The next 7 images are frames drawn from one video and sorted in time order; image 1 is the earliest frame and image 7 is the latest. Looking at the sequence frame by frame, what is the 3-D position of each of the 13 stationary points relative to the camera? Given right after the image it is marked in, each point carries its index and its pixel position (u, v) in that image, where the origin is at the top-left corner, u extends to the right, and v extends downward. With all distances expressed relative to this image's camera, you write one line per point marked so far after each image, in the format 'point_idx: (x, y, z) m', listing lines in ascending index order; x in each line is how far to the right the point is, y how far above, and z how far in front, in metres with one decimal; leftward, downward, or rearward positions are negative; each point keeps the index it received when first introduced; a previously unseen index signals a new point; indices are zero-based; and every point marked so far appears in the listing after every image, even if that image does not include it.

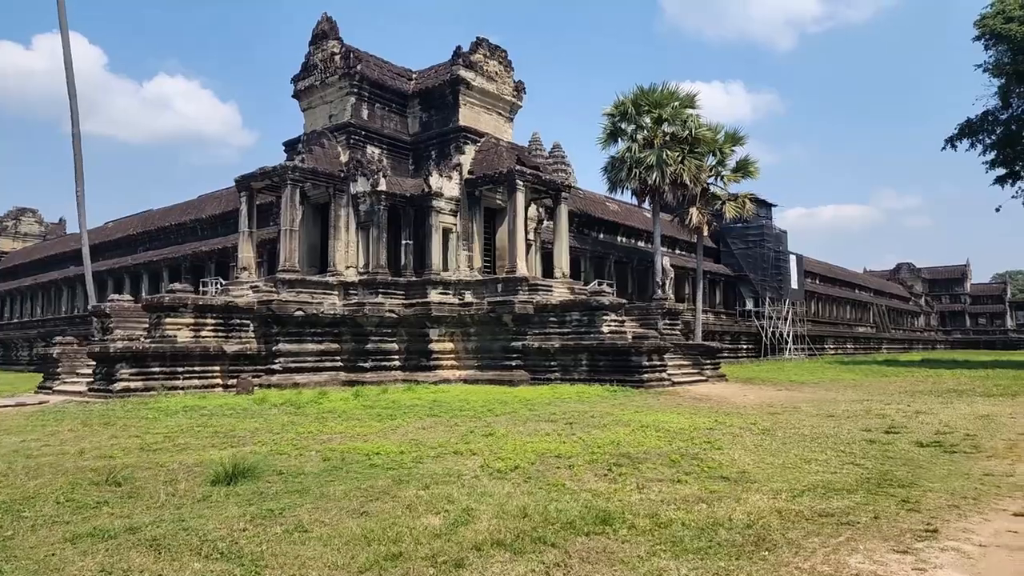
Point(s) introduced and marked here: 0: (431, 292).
0: (-2.1, -0.1, +18.4) m
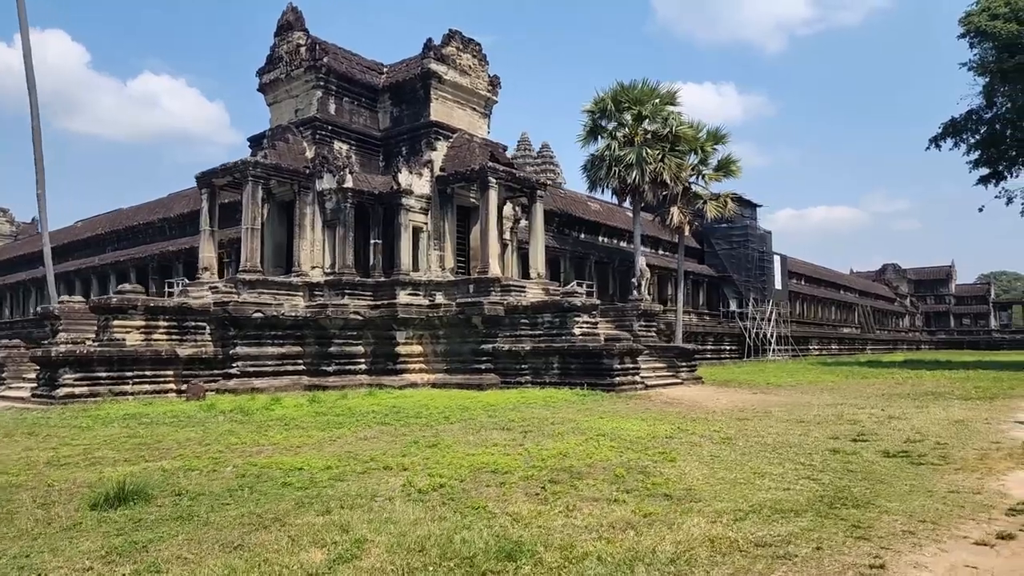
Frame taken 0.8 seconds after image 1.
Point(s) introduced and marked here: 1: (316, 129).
0: (-2.8, -0.1, +17.8) m
1: (-5.2, +4.2, +19.1) m
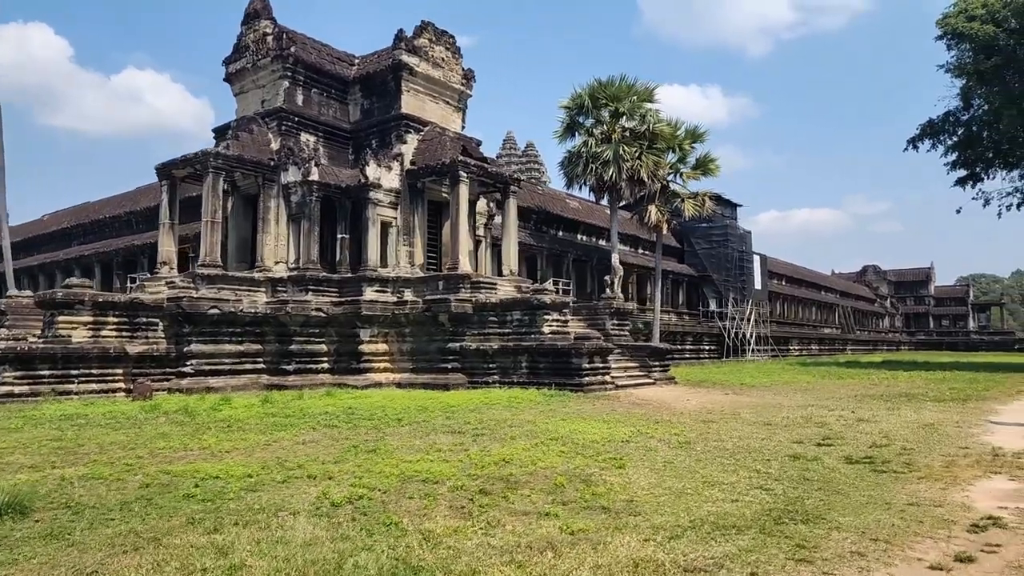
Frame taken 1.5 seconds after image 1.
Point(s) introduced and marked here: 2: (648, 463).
0: (-3.5, -0.1, +17.2) m
1: (-6.0, +4.3, +18.5) m
2: (+1.2, -1.6, +6.4) m
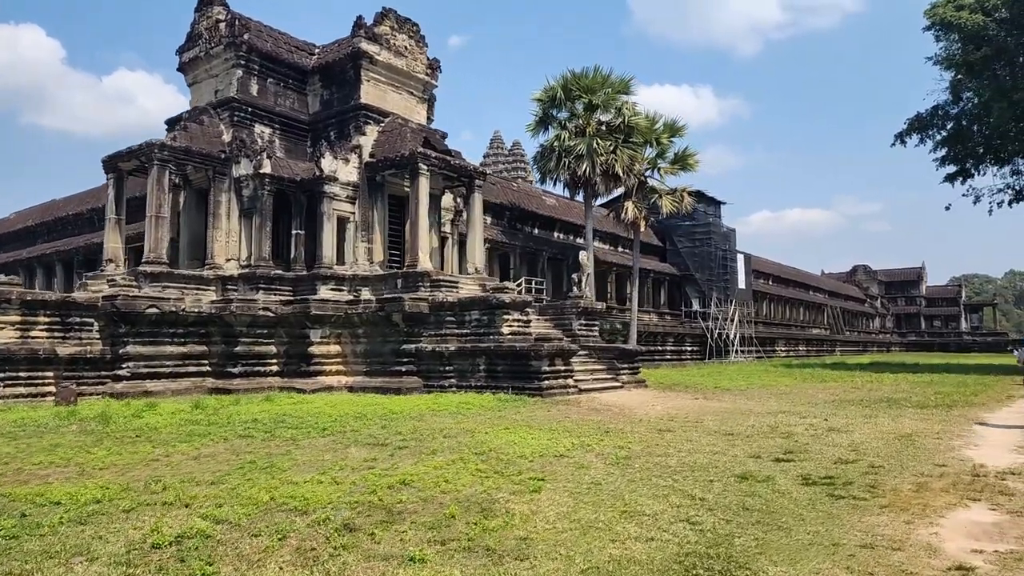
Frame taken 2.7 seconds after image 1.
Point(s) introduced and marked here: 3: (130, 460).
0: (-4.4, 0.0, +16.3) m
1: (-6.8, +4.3, +17.6) m
2: (+0.5, -1.5, +5.6) m
3: (-3.7, -1.7, +7.0) m
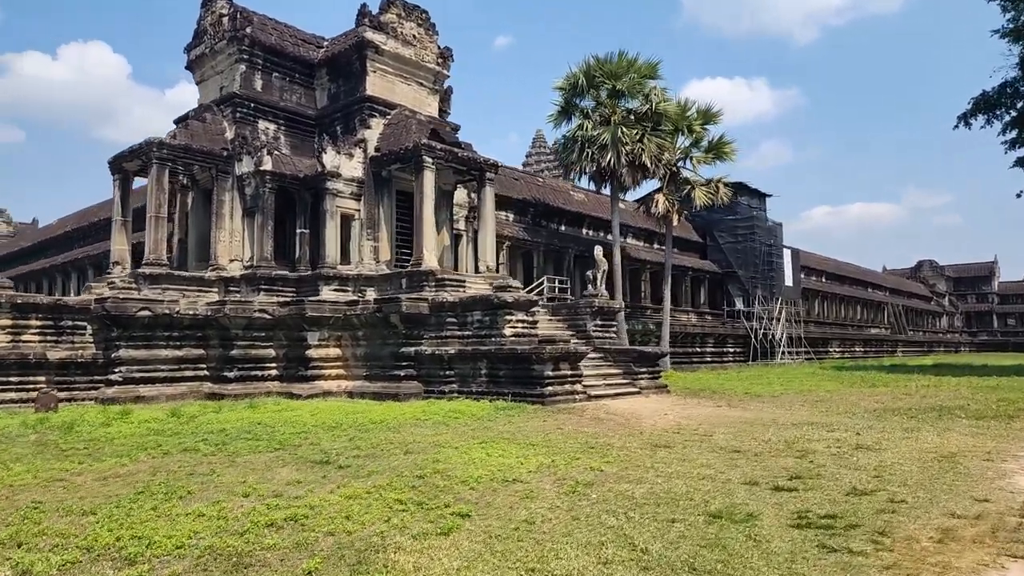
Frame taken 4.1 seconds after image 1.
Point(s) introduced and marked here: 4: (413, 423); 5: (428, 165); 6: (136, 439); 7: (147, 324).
0: (-4.2, 0.0, +15.6) m
1: (-6.5, +4.3, +17.1) m
2: (-0.1, -1.5, +4.5) m
3: (-4.2, -1.7, +6.3) m
4: (-1.4, -1.9, +10.1) m
5: (-1.9, +2.8, +16.1) m
6: (-4.7, -1.9, +8.9) m
7: (-7.0, -0.7, +13.8) m
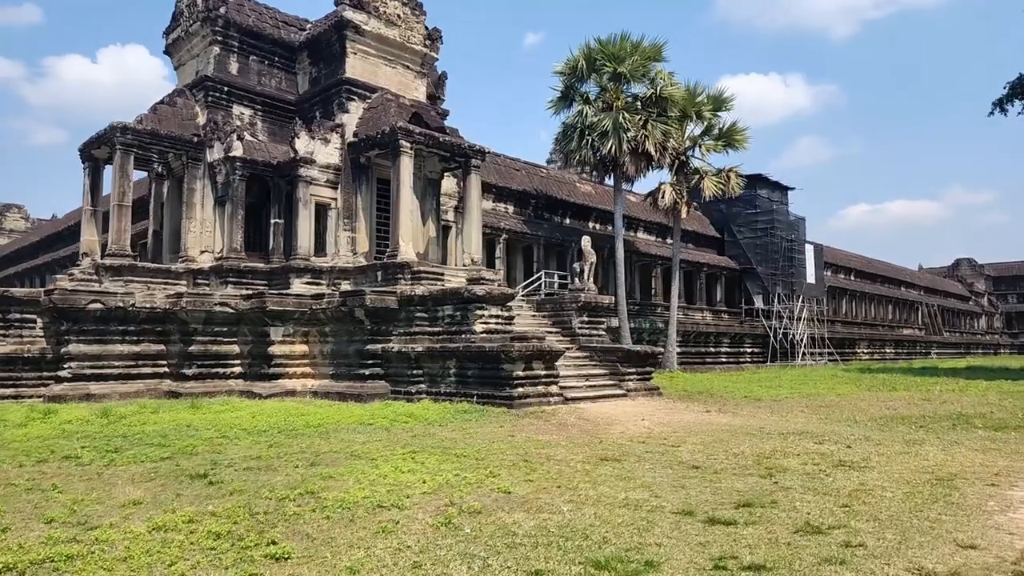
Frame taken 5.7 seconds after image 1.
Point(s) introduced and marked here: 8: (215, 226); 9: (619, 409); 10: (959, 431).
0: (-4.5, +0.1, +14.7) m
1: (-6.9, +4.5, +16.3) m
2: (-1.0, -1.4, +3.5) m
3: (-5.0, -1.5, +5.4) m
4: (-2.0, -1.8, +9.1) m
5: (-2.2, +2.9, +15.2) m
6: (-5.4, -1.7, +8.0) m
7: (-7.5, -0.5, +13.0) m
8: (-6.6, +1.4, +15.9) m
9: (+1.7, -1.9, +11.6) m
10: (+5.7, -1.8, +9.2) m
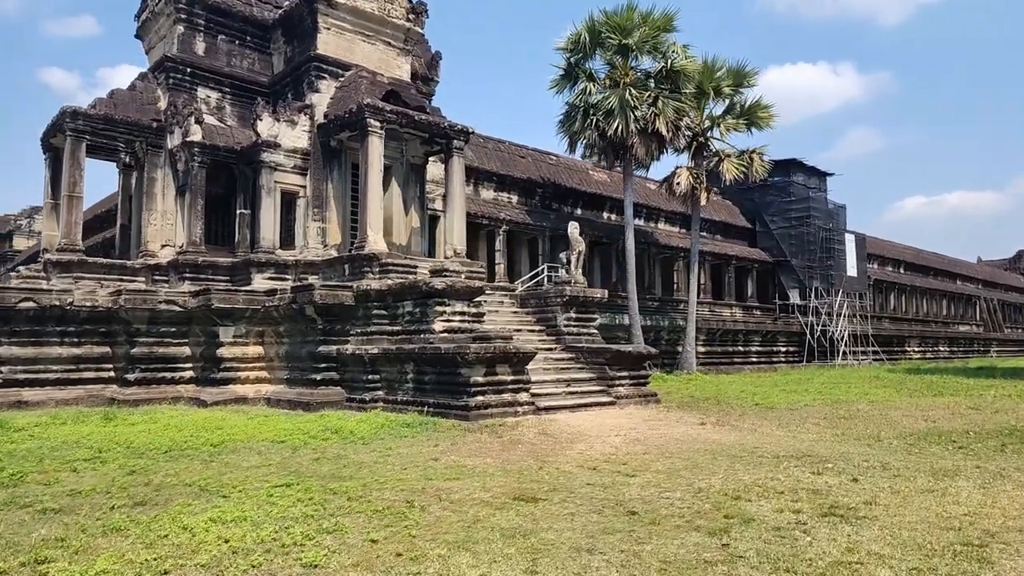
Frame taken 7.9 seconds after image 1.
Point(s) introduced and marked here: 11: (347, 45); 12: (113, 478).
0: (-4.9, +0.2, +13.4) m
1: (-7.2, +4.5, +15.1) m
2: (-2.0, -1.3, +2.0) m
3: (-5.9, -1.5, +4.2) m
4: (-2.7, -1.7, +7.6) m
5: (-2.6, +3.0, +13.7) m
6: (-6.1, -1.7, +6.8) m
7: (-7.9, -0.5, +11.9) m
8: (-6.9, +1.5, +14.7) m
9: (+1.2, -1.8, +9.9) m
10: (+5.0, -1.7, +7.3) m
11: (-3.6, +5.3, +15.7) m
12: (-3.4, -1.6, +6.1) m
